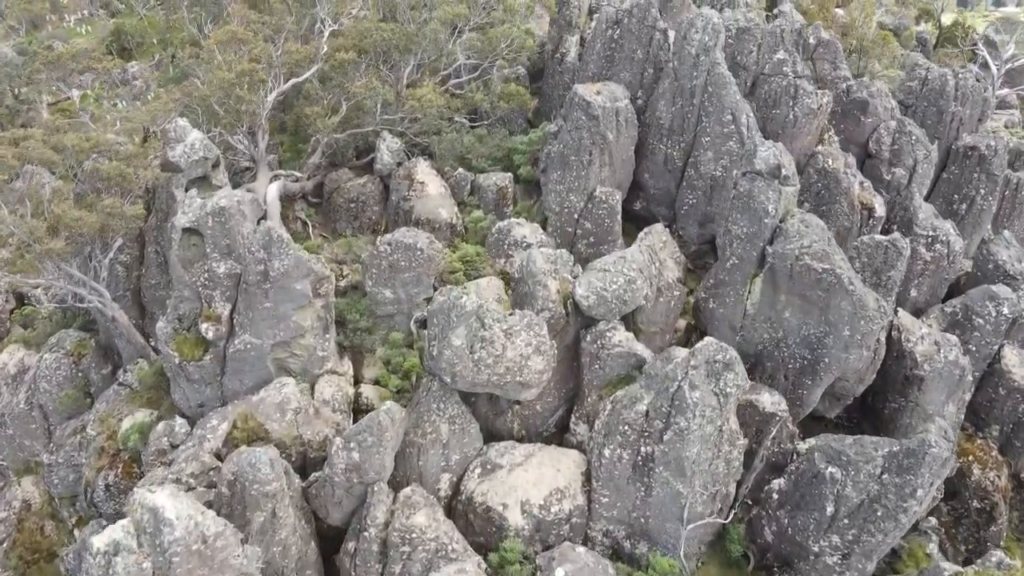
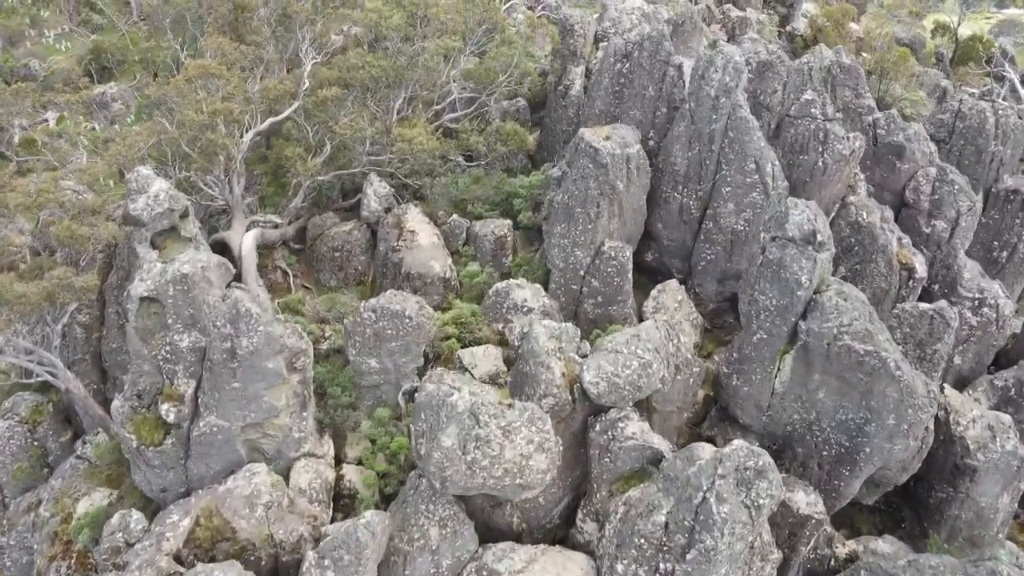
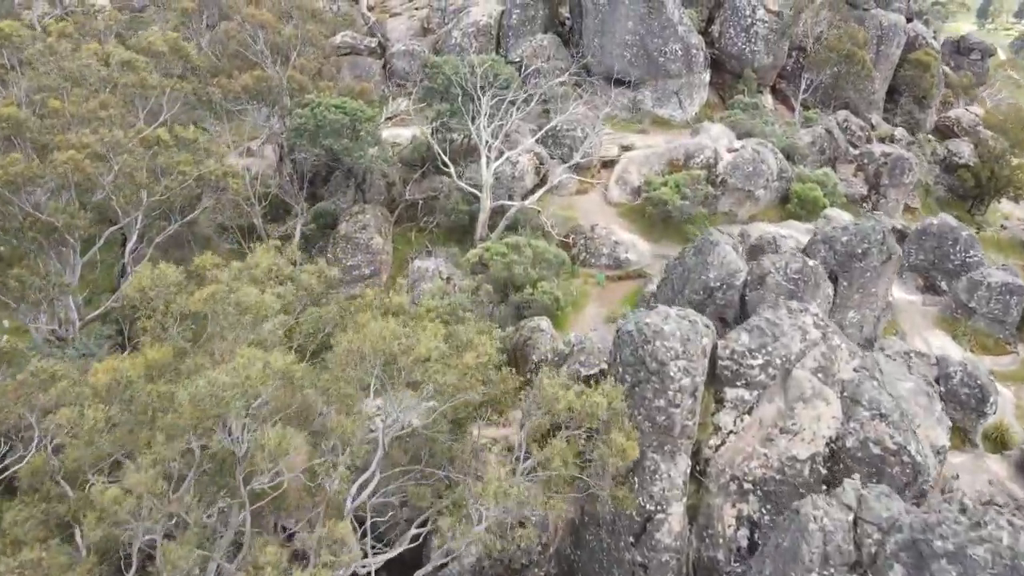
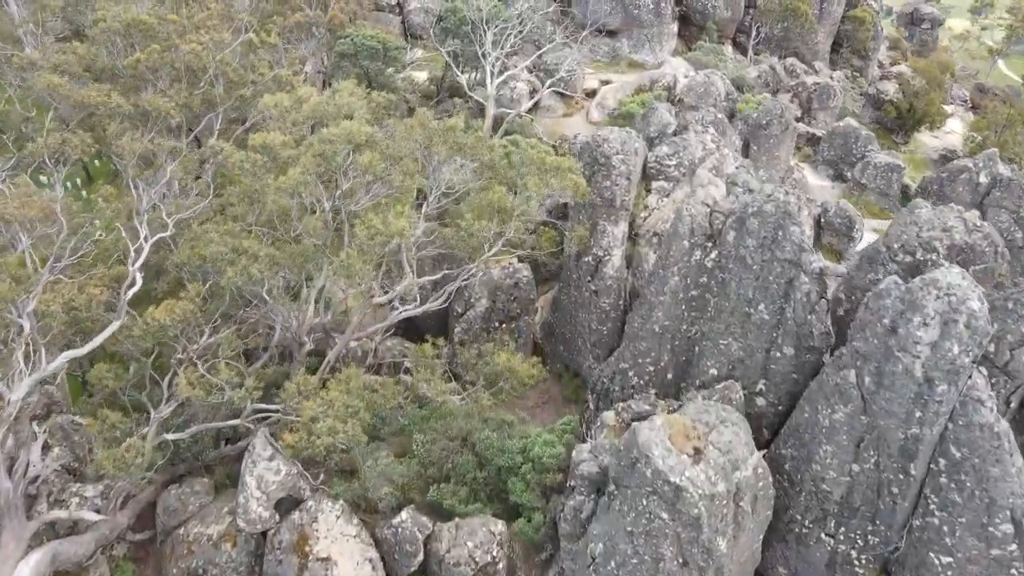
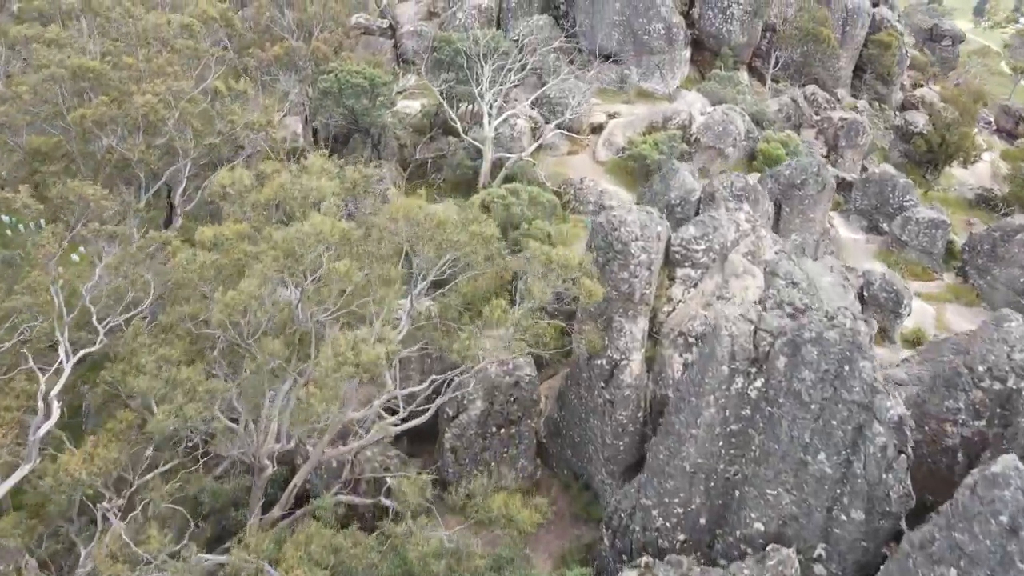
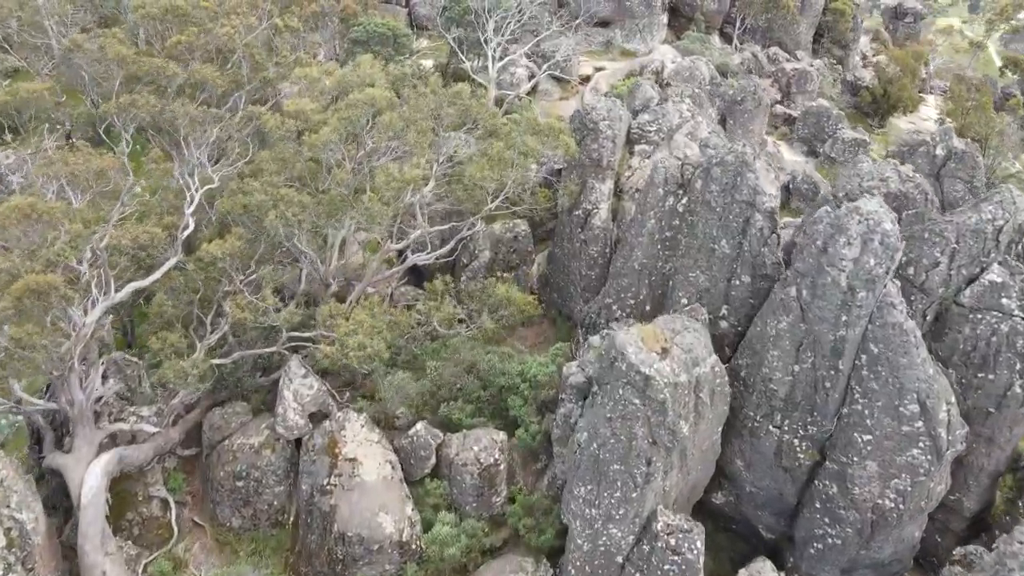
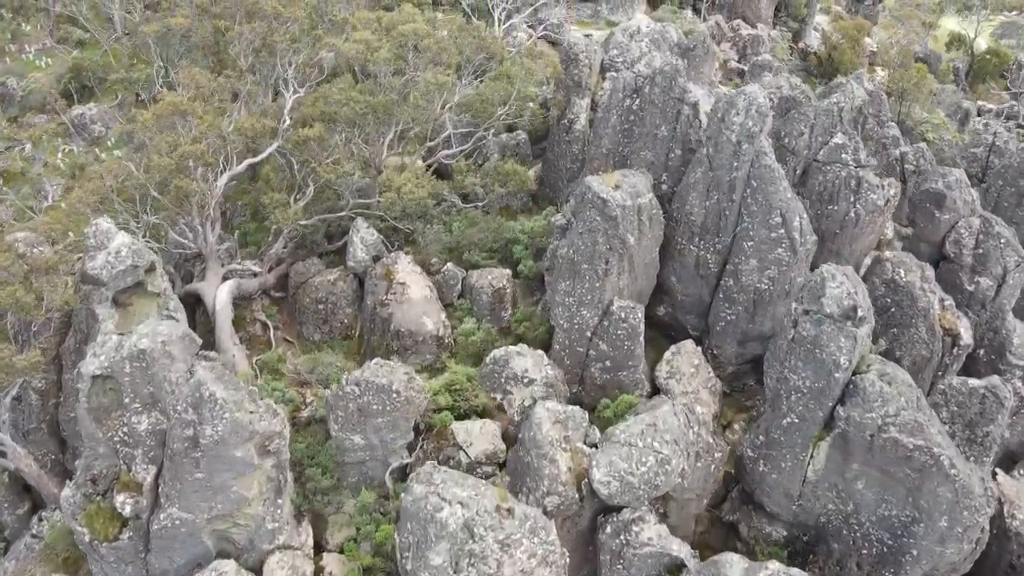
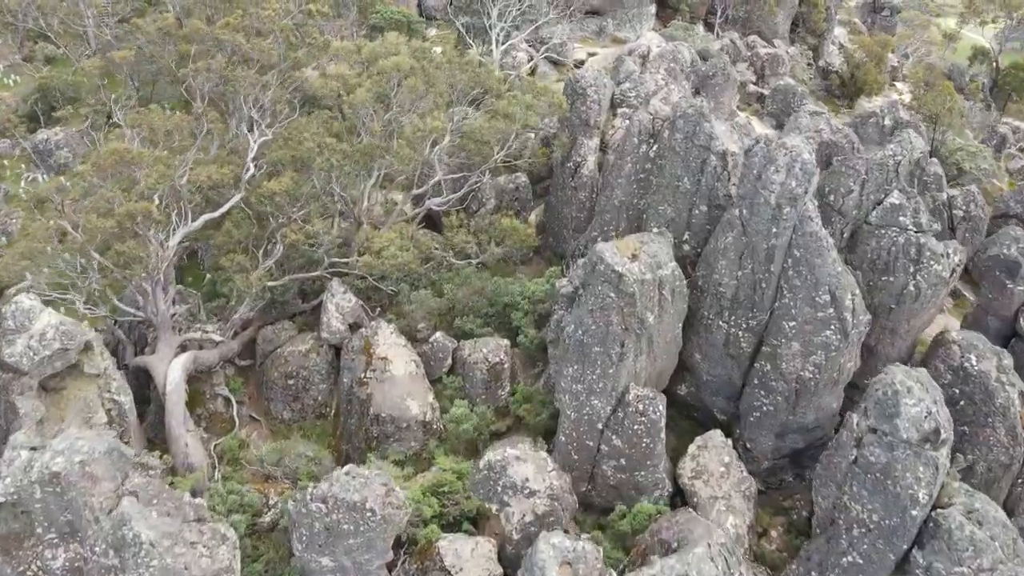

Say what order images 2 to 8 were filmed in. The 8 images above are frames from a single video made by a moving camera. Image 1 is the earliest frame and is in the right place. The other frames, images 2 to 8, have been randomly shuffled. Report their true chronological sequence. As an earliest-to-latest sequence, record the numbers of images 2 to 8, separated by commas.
2, 7, 8, 6, 4, 5, 3
